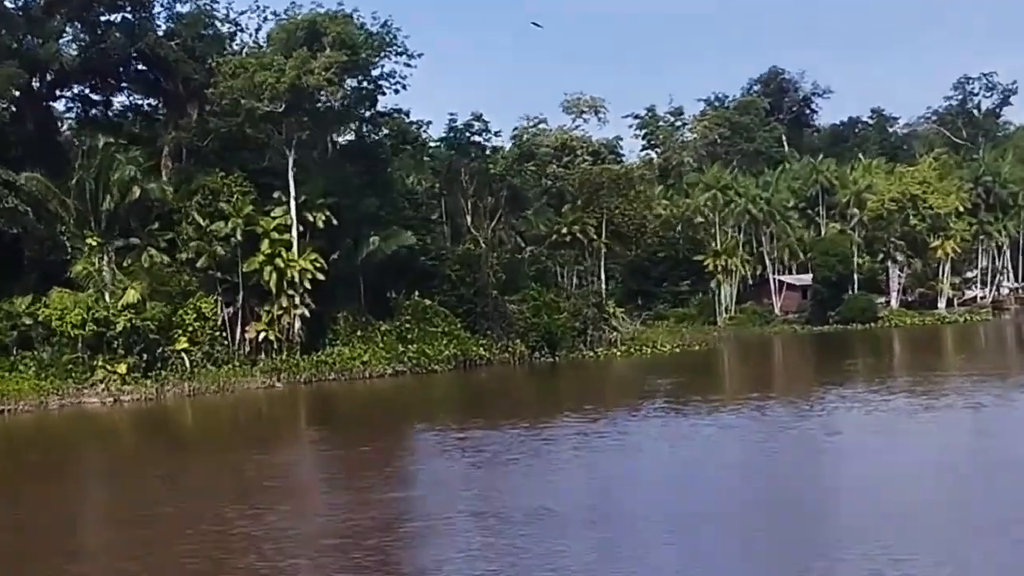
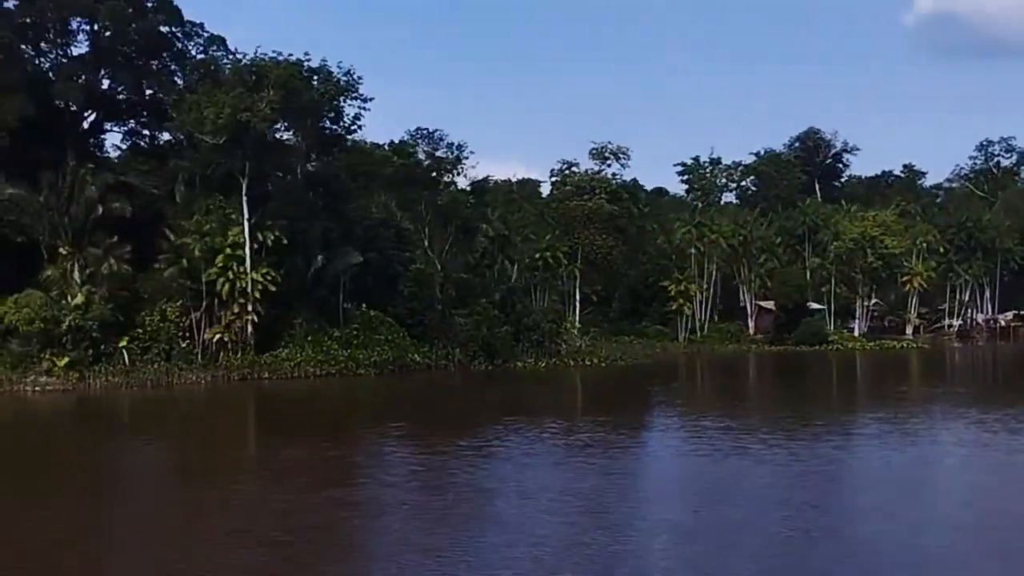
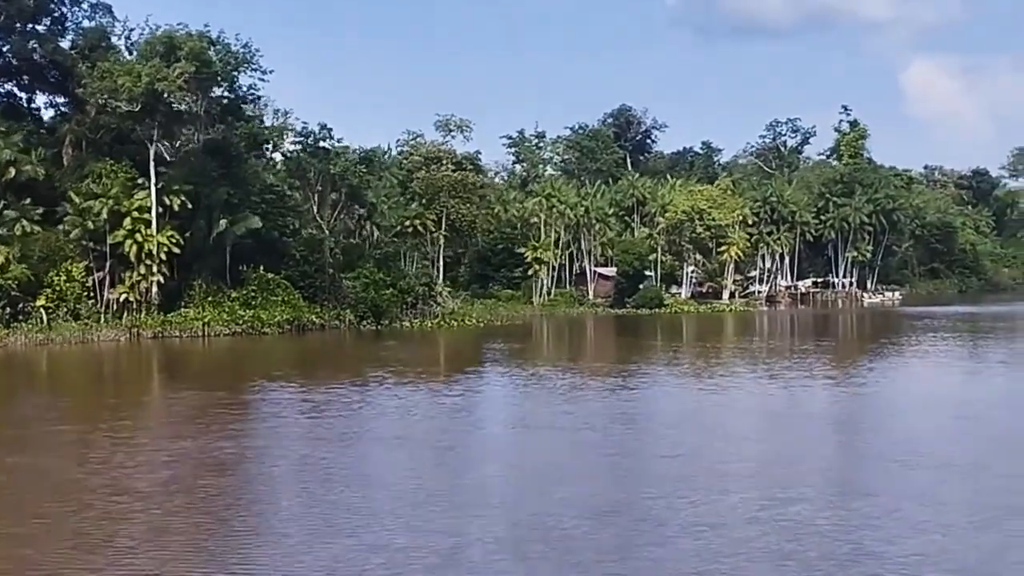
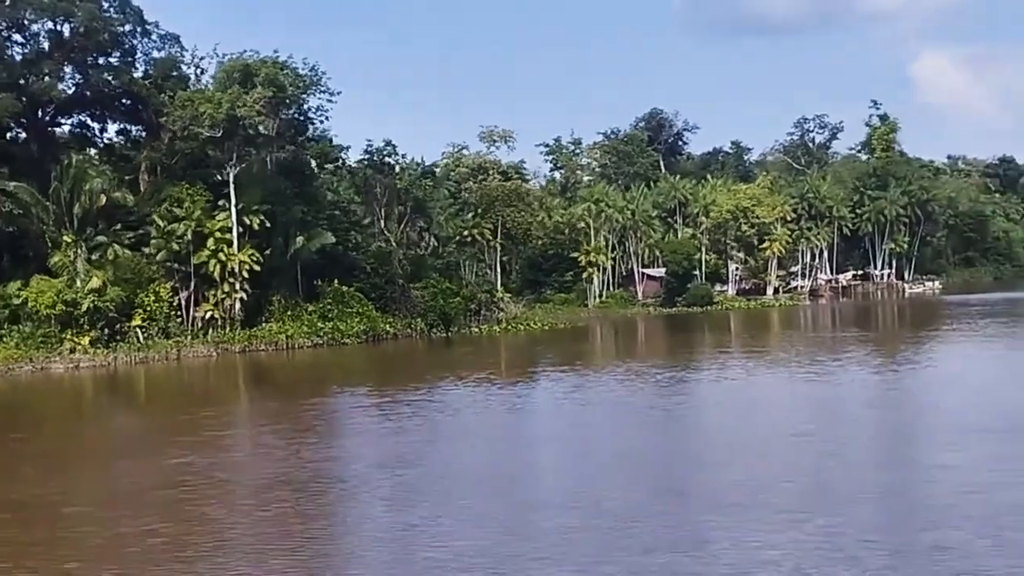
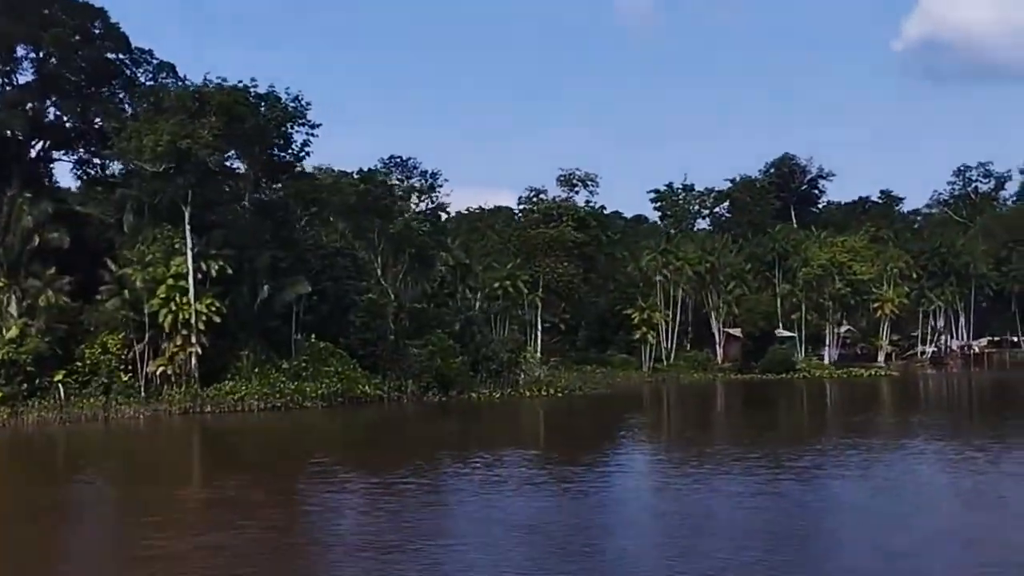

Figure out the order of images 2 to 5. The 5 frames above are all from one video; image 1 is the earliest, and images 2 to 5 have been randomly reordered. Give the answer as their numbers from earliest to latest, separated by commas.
4, 3, 2, 5
